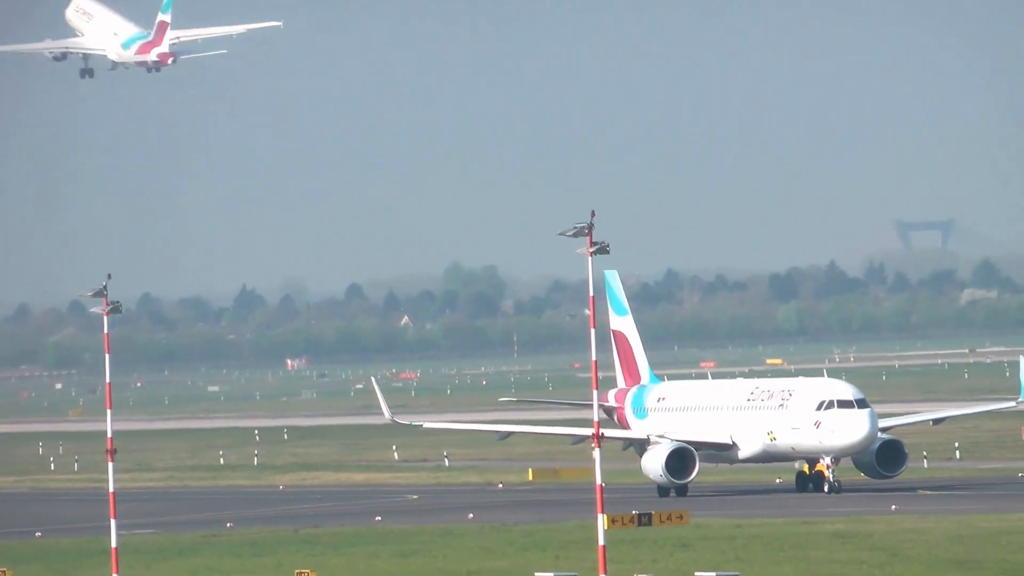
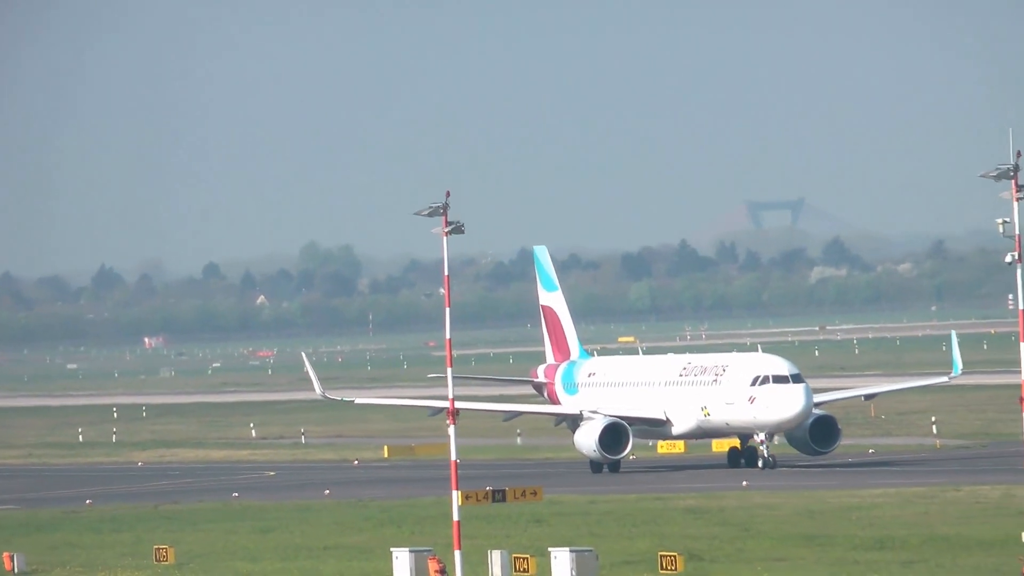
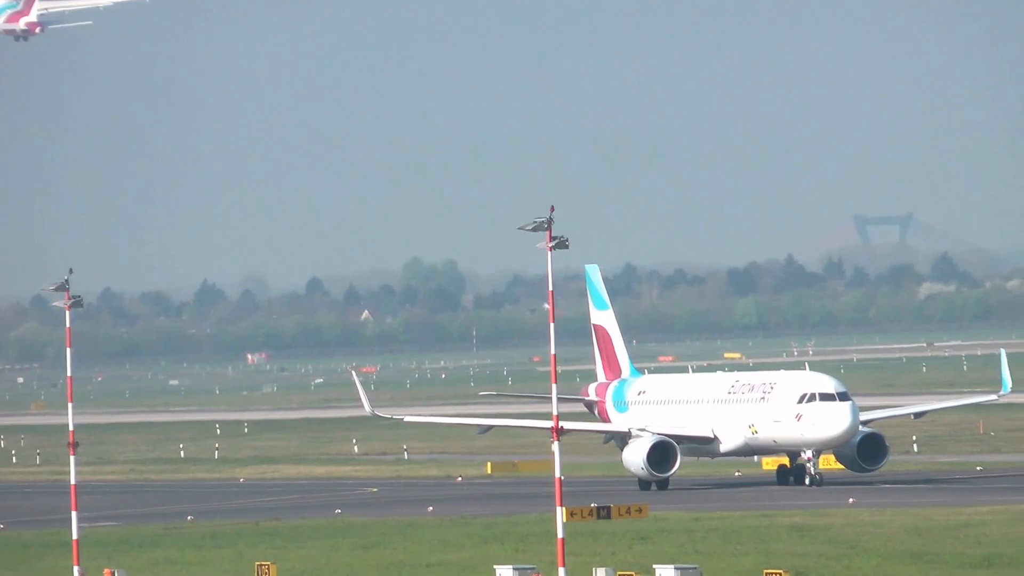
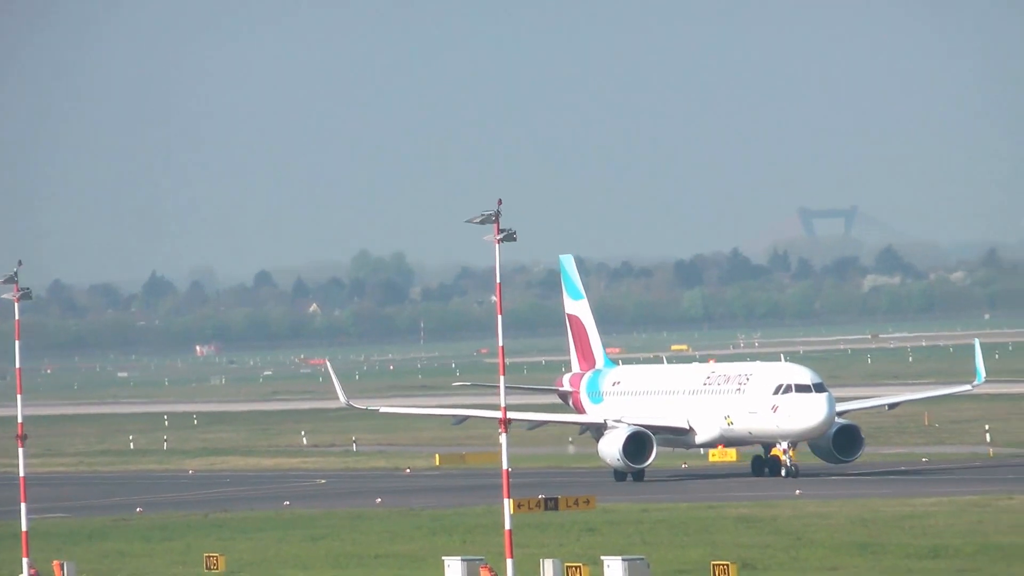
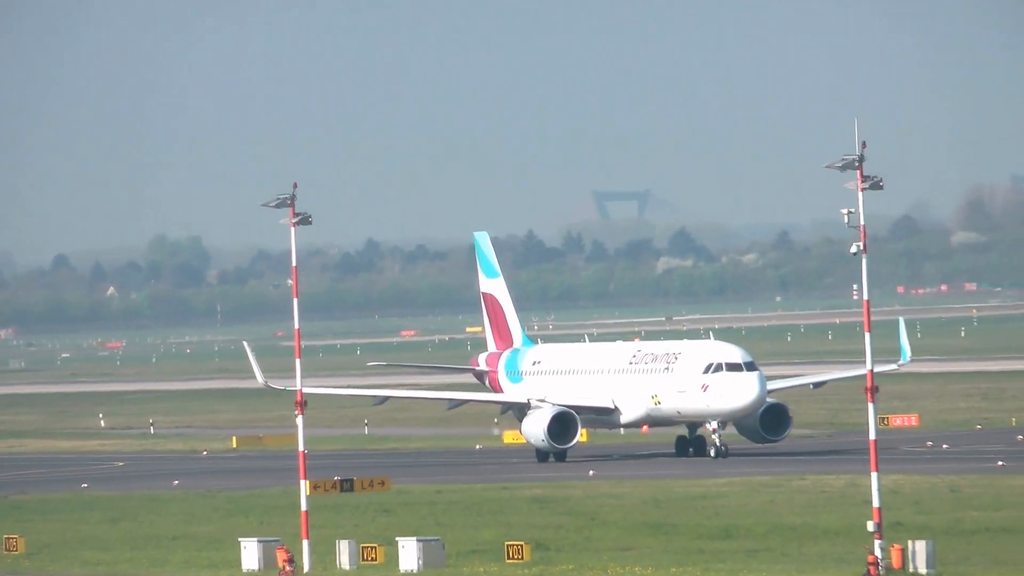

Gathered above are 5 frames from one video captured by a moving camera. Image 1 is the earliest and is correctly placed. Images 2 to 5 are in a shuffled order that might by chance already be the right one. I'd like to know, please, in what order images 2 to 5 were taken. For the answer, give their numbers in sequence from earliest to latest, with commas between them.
3, 4, 2, 5
